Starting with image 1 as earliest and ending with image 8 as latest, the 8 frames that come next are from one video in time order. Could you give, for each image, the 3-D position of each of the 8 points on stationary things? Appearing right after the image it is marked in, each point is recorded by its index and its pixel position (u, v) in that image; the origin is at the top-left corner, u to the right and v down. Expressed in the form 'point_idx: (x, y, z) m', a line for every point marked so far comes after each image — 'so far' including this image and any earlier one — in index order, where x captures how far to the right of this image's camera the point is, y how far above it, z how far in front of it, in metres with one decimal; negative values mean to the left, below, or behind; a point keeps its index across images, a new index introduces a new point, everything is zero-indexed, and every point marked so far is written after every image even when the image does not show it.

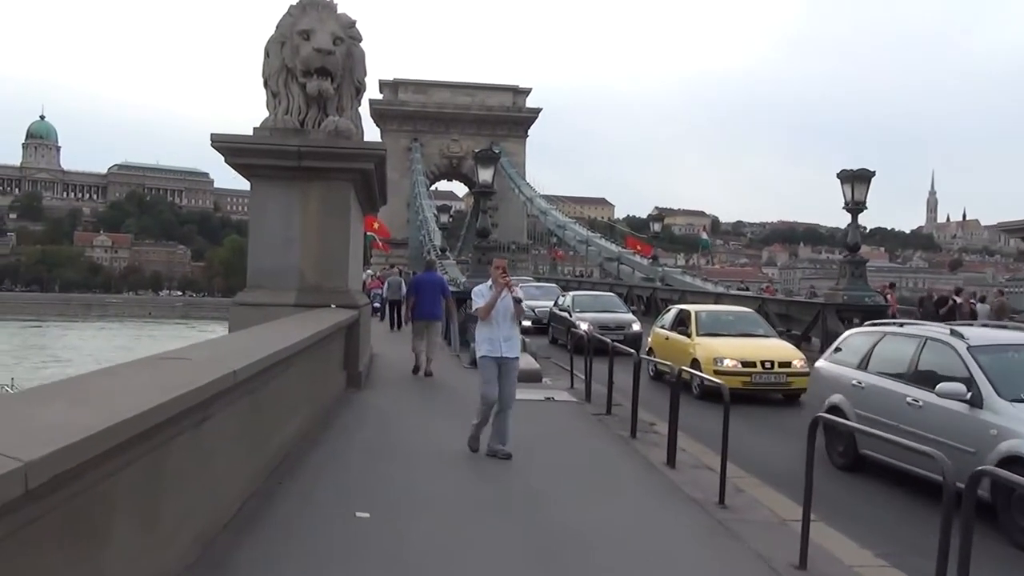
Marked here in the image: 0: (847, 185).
0: (+6.3, +1.9, +16.8) m
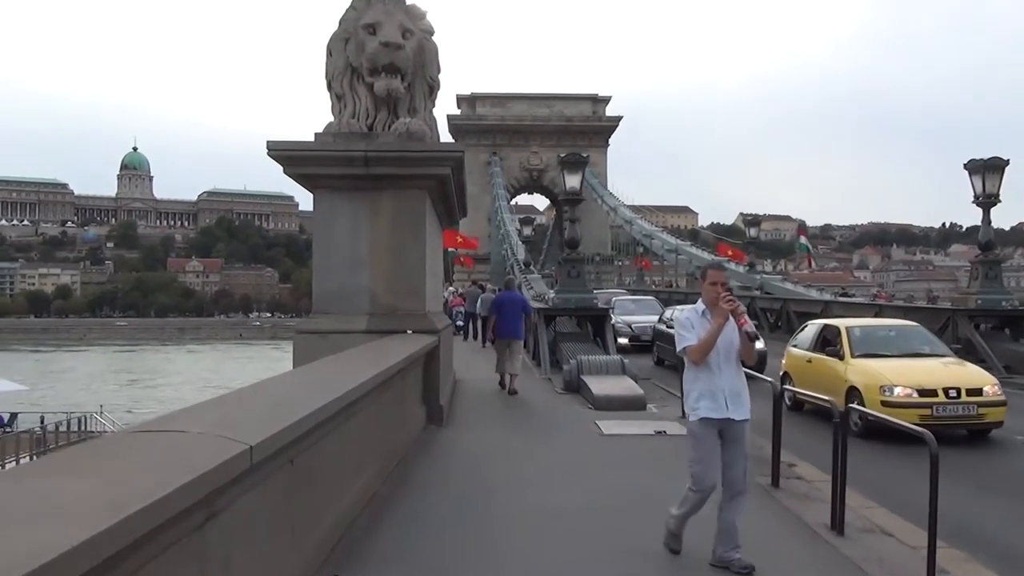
0: (+7.8, +1.9, +15.0) m
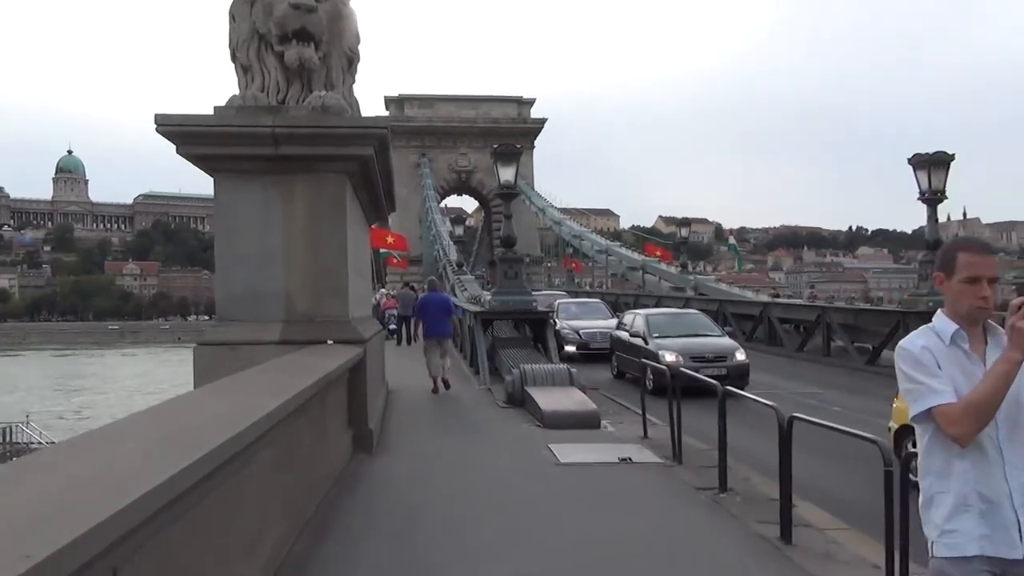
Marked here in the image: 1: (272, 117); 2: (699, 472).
0: (+6.7, +1.9, +14.6) m
1: (-1.7, +1.2, +6.4) m
2: (+1.3, -1.3, +6.4) m
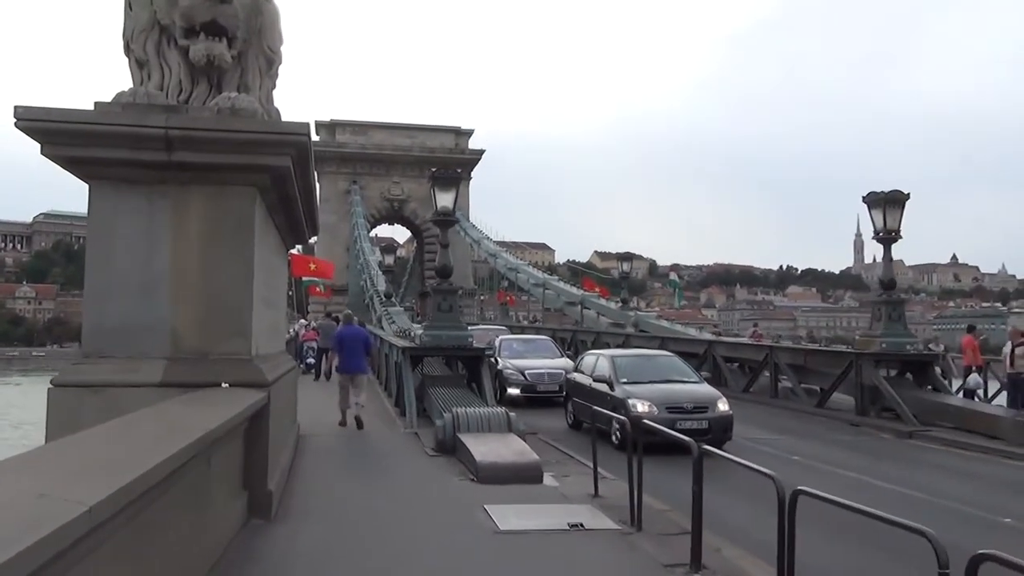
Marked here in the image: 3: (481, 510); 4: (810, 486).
0: (+5.7, +1.2, +14.1) m
1: (-2.1, +1.0, +5.3) m
2: (+0.9, -1.6, +5.5) m
3: (-0.2, -1.6, +6.5) m
4: (+3.2, -2.1, +9.4) m
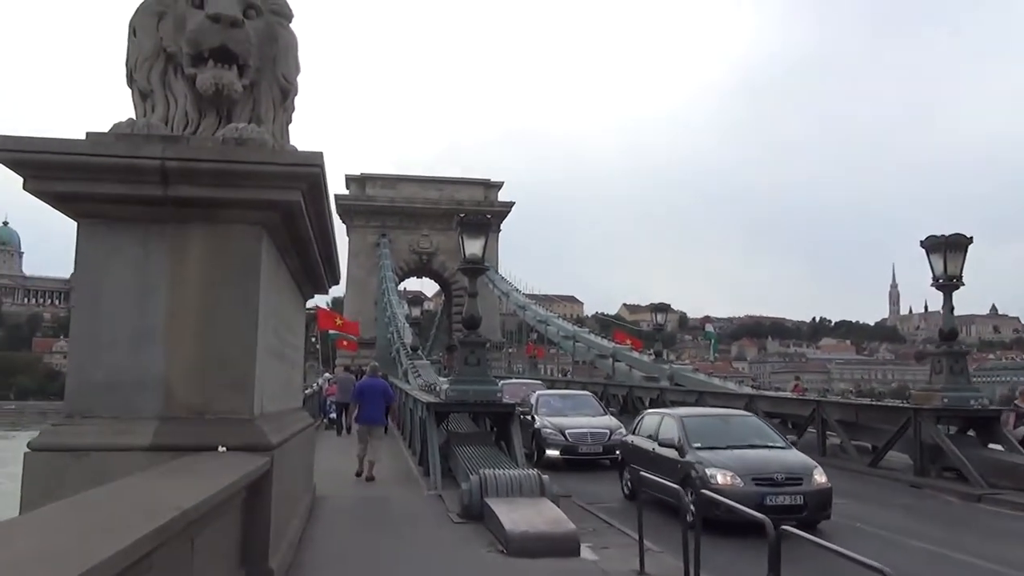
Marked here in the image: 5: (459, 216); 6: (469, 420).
0: (+6.2, +0.5, +13.3) m
1: (-1.9, +0.8, +4.8) m
2: (+1.1, -1.8, +4.7) m
3: (0.0, -1.9, +5.7) m
4: (+3.5, -2.6, +8.5) m
5: (-0.8, +1.0, +13.1) m
6: (-0.7, -2.1, +14.0) m
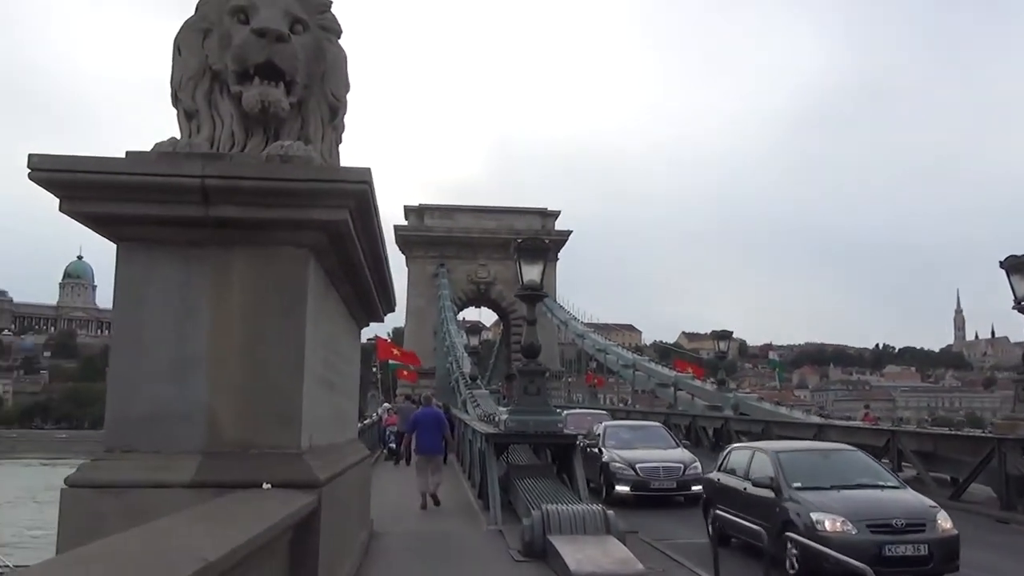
0: (+7.0, +0.2, +12.5) m
1: (-1.6, +0.6, +4.5) m
2: (+1.5, -1.9, +4.2) m
3: (+0.4, -2.1, +5.3) m
4: (+4.1, -2.7, +7.8) m
5: (+0.1, +0.7, +12.8) m
6: (+0.3, -2.5, +13.5) m
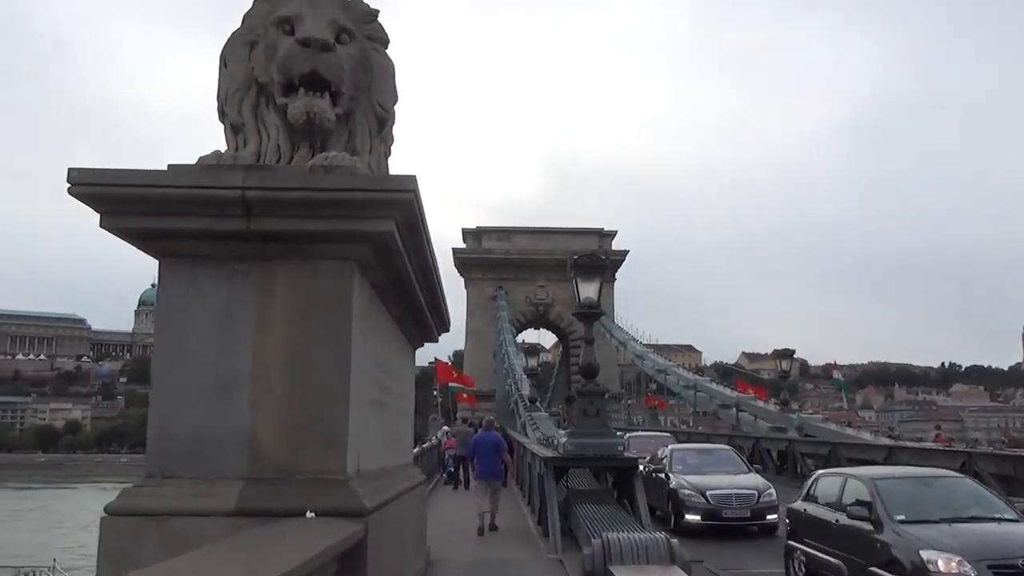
0: (+7.8, 0.0, +11.8) m
1: (-1.3, +0.5, +4.3) m
2: (+1.7, -2.0, +3.7) m
3: (+0.7, -2.1, +4.9) m
4: (+4.6, -2.8, +7.2) m
5: (+0.8, +0.4, +12.5) m
6: (+1.1, -2.7, +13.1) m
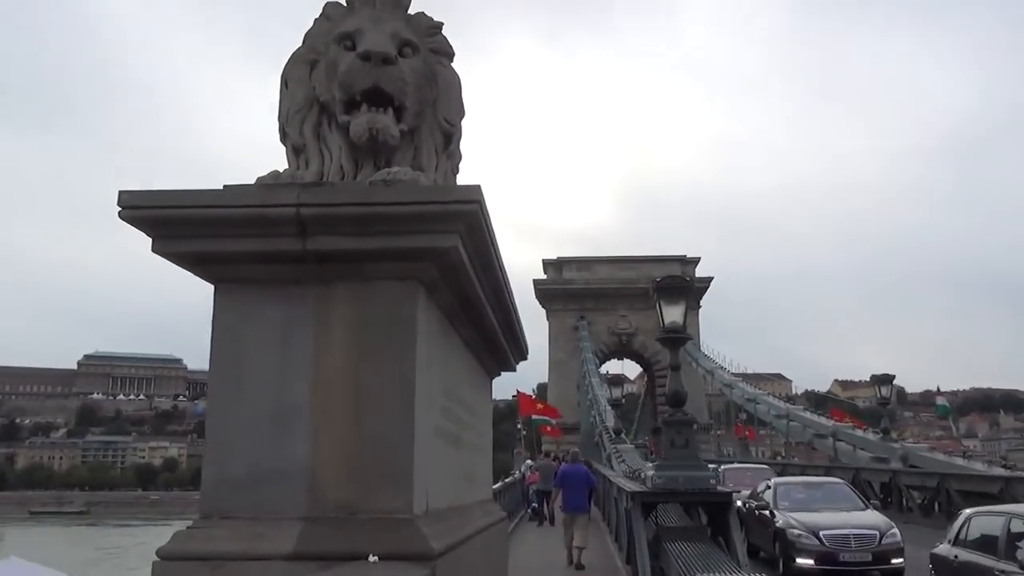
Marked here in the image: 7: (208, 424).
0: (+8.8, -0.1, +10.6) m
1: (-1.0, +0.4, +4.1) m
2: (+2.0, -2.0, +3.1) m
3: (+1.2, -2.2, +4.3) m
4: (+5.2, -2.9, +6.3) m
5: (+1.9, +0.1, +12.0) m
6: (+2.3, -3.1, +12.5) m
7: (-1.4, -0.6, +4.1) m
